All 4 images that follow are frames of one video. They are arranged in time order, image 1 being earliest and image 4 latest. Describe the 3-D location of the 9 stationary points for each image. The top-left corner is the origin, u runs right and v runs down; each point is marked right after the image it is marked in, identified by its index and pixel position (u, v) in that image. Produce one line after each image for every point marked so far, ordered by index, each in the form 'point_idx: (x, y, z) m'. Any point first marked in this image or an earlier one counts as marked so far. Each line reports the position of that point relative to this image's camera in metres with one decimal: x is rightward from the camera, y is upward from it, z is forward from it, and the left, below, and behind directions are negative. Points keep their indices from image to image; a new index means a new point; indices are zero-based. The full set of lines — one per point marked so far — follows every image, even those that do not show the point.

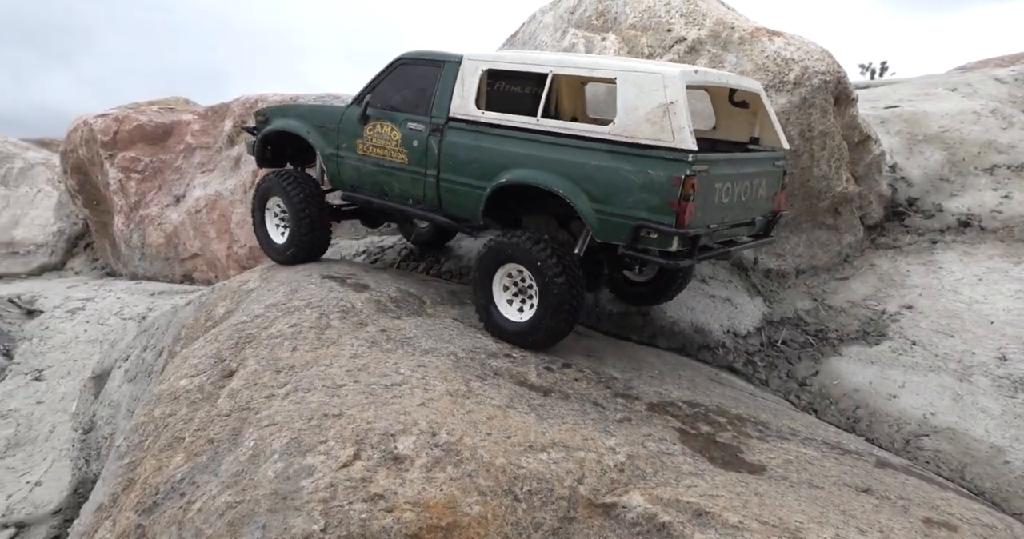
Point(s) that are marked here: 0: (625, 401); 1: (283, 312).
0: (+0.5, -0.6, +2.8) m
1: (-1.3, -0.3, +3.4) m
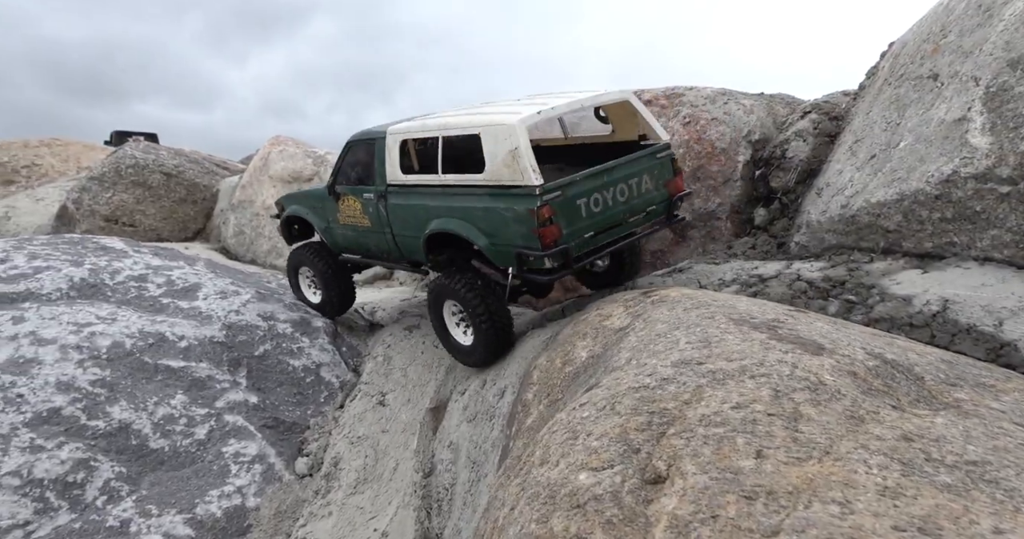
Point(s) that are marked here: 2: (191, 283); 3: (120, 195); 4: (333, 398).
0: (+2.2, -0.9, +0.9) m
1: (+0.8, -0.4, +2.3) m
2: (-3.2, -0.1, +5.8) m
3: (-7.7, +1.5, +11.4) m
4: (-1.6, -1.1, +5.1) m
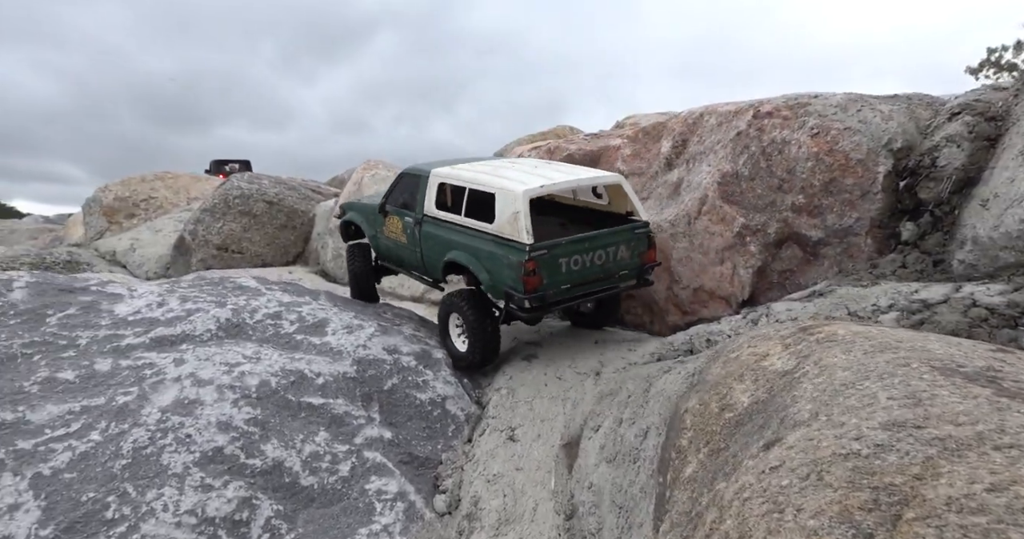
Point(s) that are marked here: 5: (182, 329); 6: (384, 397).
0: (+2.7, -1.0, +0.5) m
1: (+1.5, -0.6, +2.0) m
2: (-2.0, -0.5, +6.1) m
3: (-5.8, +0.9, +12.2) m
4: (-0.5, -1.4, +5.1) m
5: (-3.1, -0.6, +5.4) m
6: (-1.2, -1.2, +5.3) m
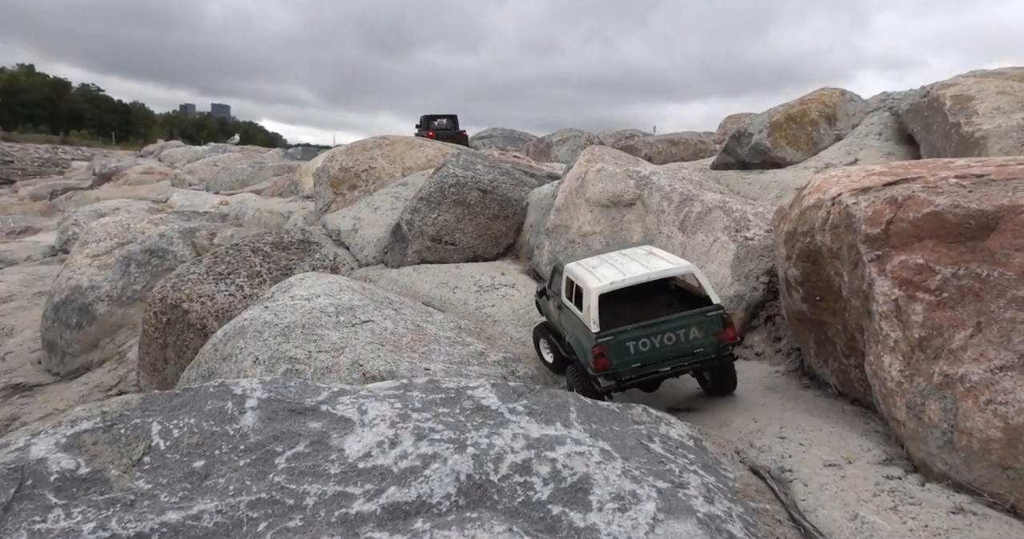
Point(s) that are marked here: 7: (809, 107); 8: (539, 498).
0: (+3.2, -2.6, -2.3) m
1: (+2.5, -2.1, -0.5) m
2: (+0.5, -1.6, +4.4) m
3: (-1.1, +0.3, +11.4) m
4: (+1.6, -2.6, +3.1) m
5: (-0.7, -1.6, +4.2) m
6: (+1.0, -2.3, +3.4) m
7: (+9.7, +5.0, +19.4) m
8: (+0.2, -1.7, +4.3) m
